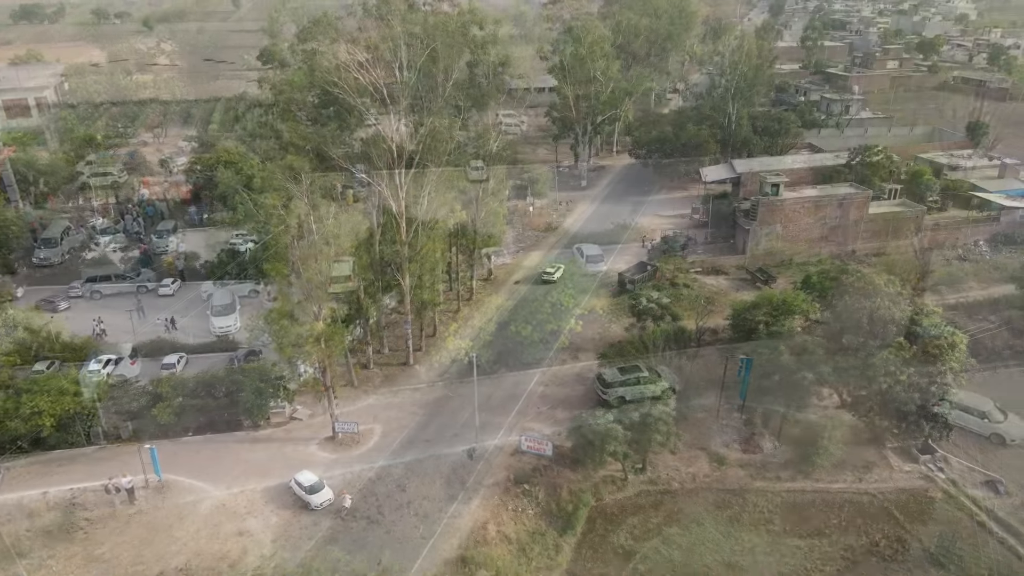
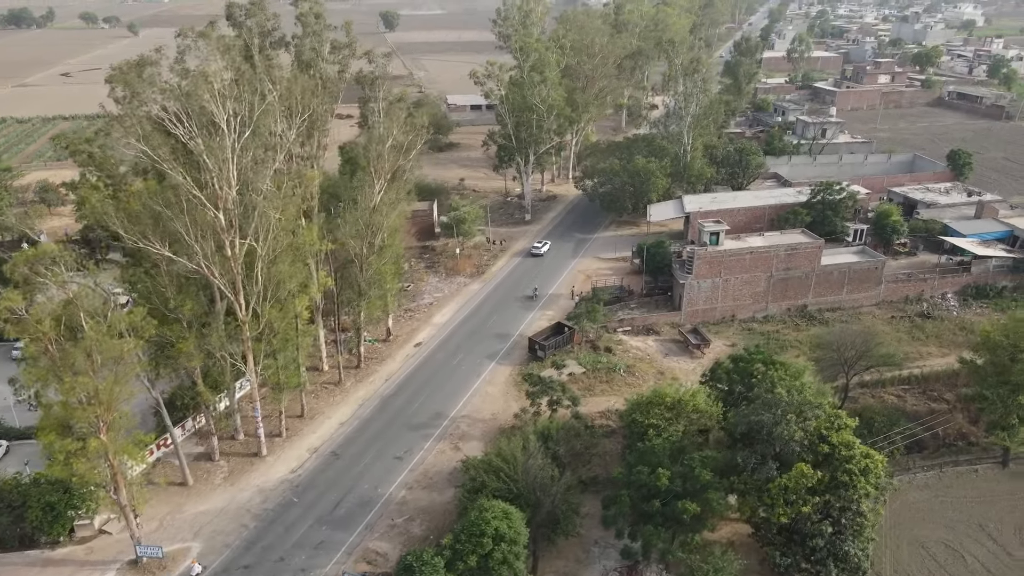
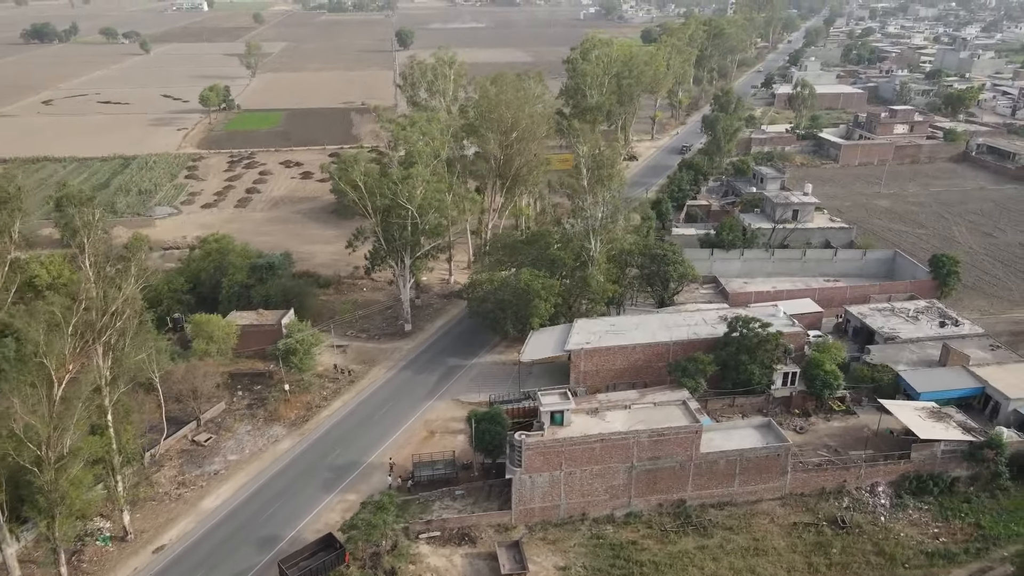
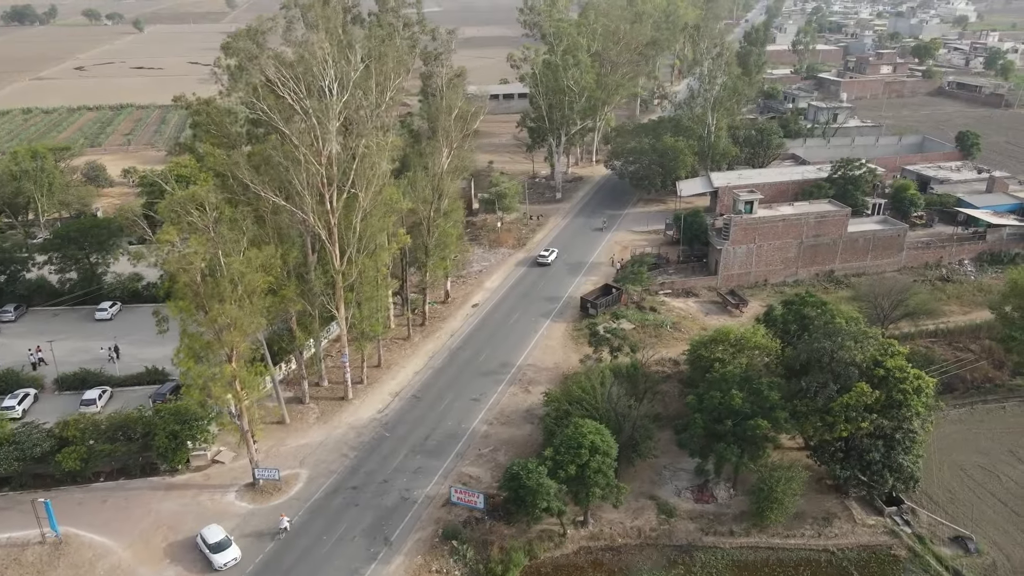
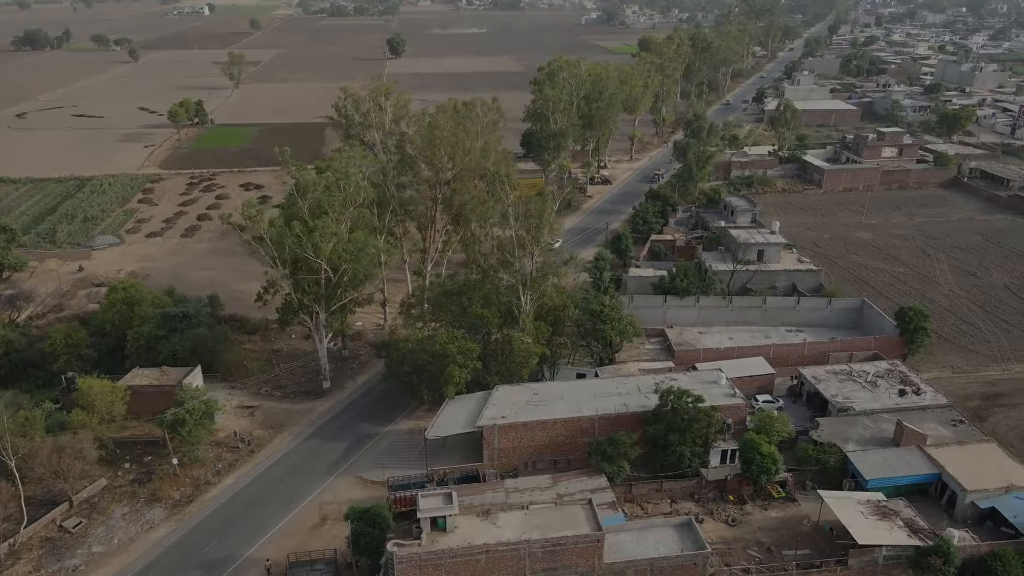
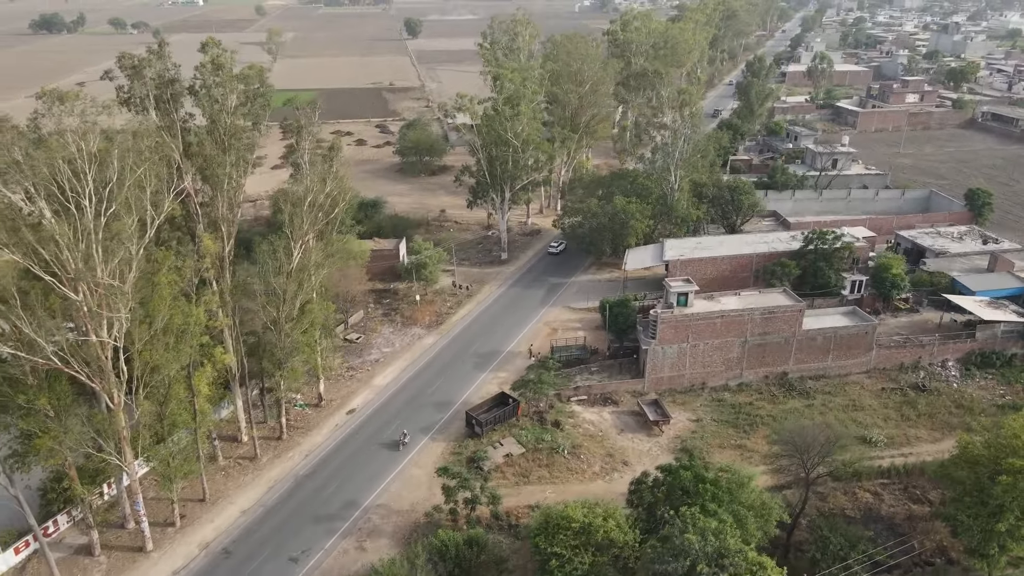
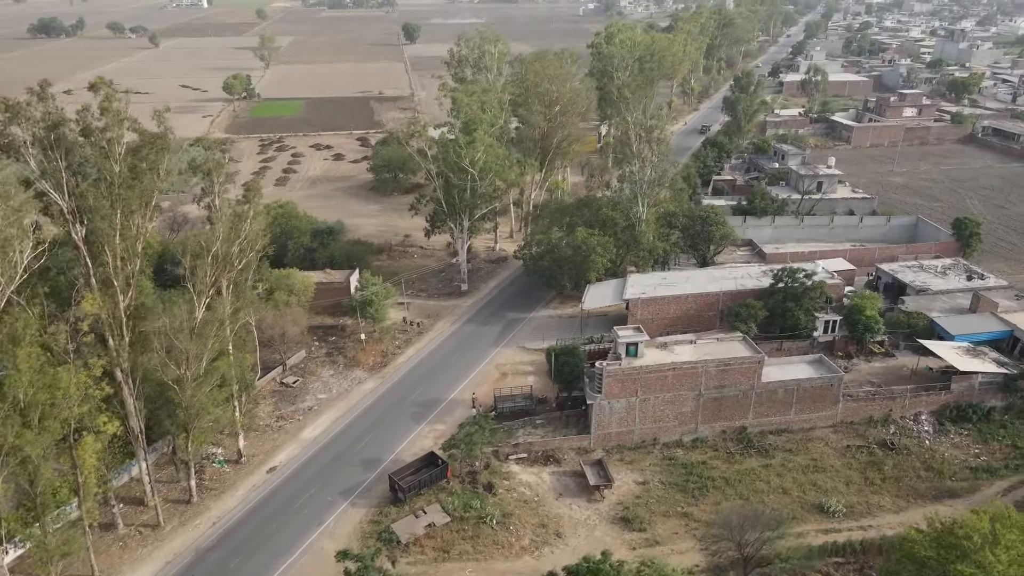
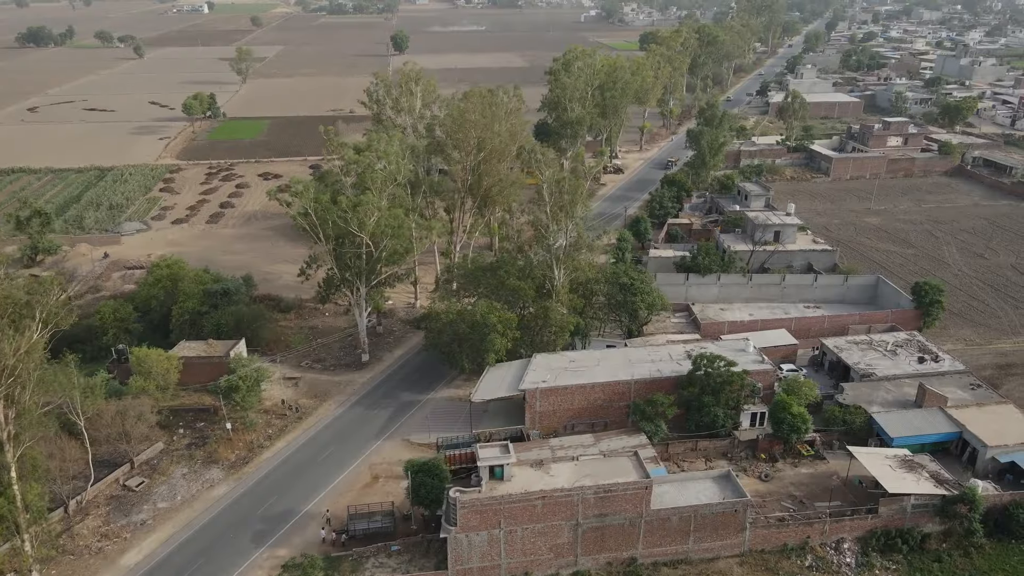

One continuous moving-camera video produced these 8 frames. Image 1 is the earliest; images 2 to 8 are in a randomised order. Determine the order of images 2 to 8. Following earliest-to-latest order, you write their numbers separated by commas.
4, 2, 6, 7, 3, 8, 5
